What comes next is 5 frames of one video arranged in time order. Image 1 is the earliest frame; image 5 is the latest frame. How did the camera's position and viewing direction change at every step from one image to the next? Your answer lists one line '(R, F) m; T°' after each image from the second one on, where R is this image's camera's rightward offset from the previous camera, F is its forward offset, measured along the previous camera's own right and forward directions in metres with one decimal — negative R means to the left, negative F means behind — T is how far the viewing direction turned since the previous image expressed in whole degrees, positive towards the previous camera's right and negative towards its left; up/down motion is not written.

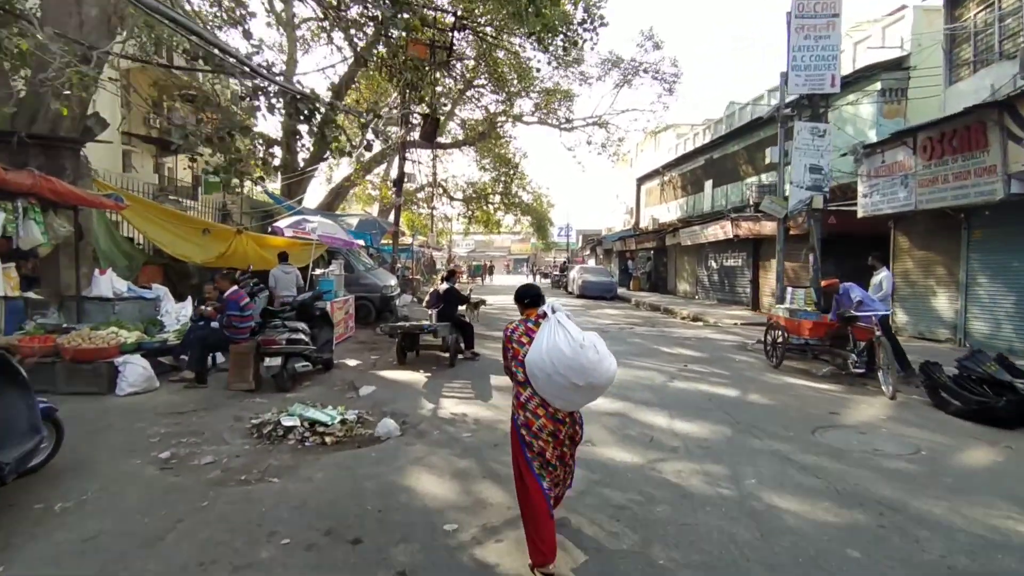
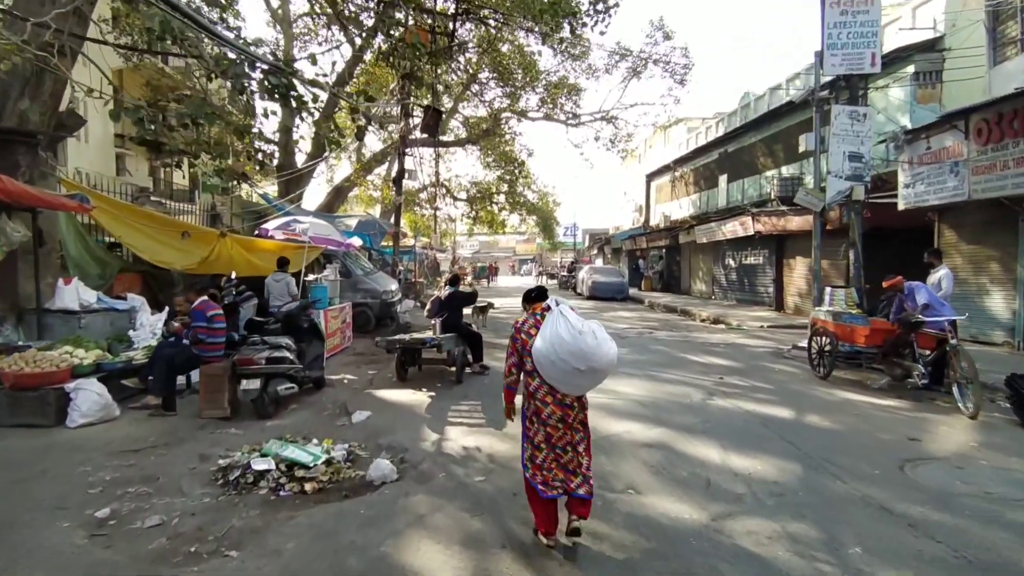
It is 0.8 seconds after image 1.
(-0.1, +1.0) m; 0°
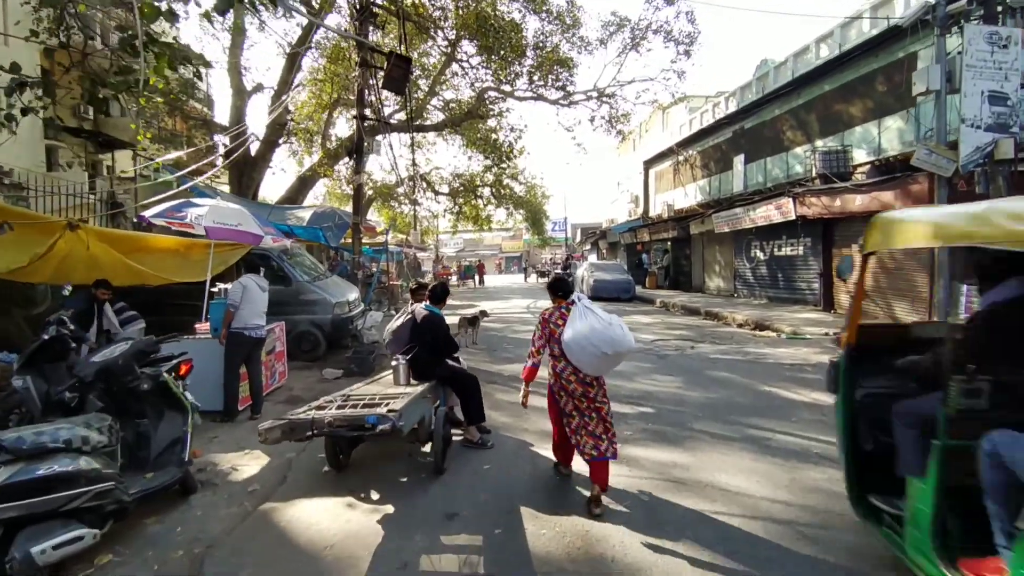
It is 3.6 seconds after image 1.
(-0.2, +3.4) m; +2°
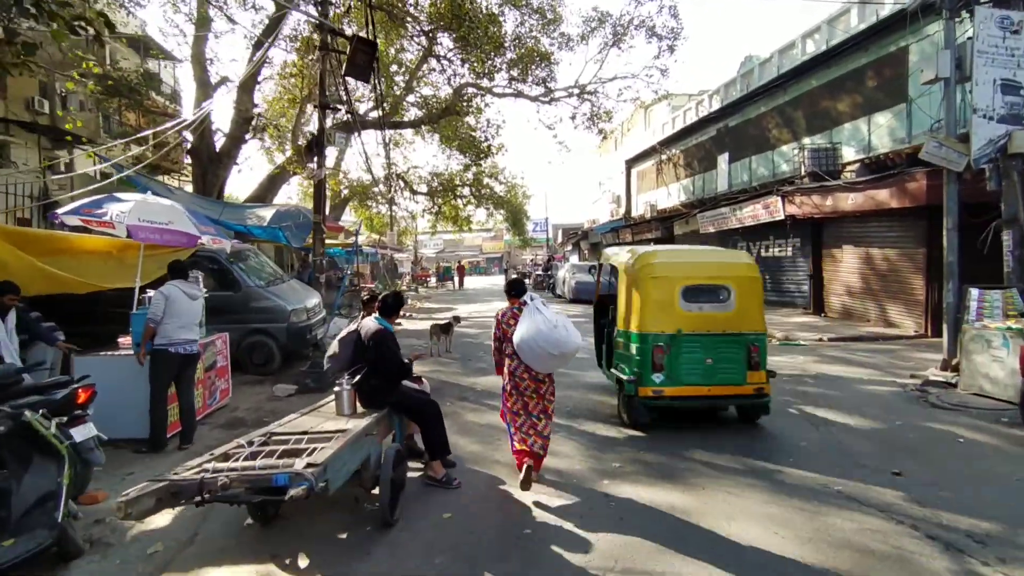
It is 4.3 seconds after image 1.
(+0.1, +0.8) m; +2°
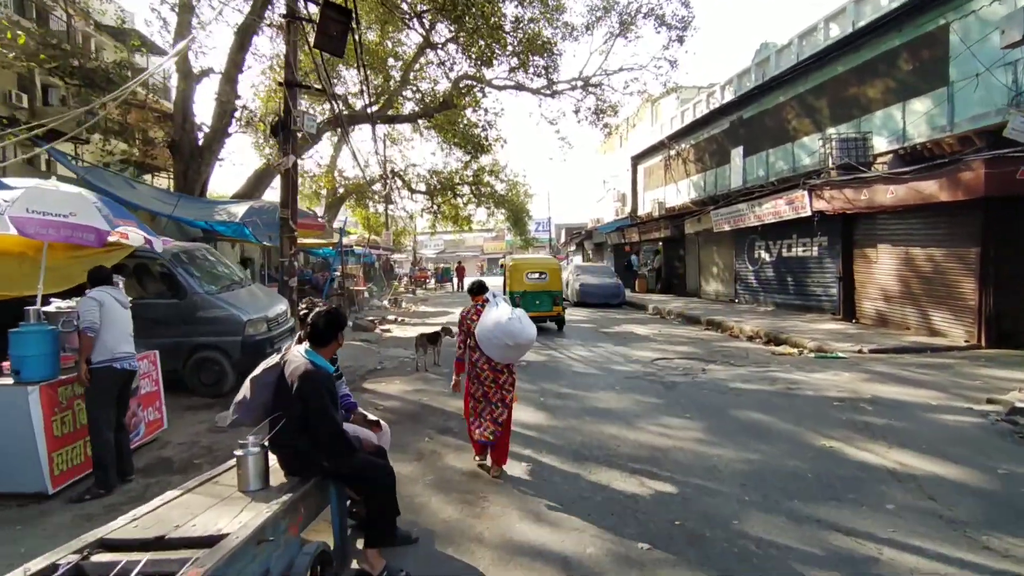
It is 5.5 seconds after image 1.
(+0.1, +1.3) m; 0°
